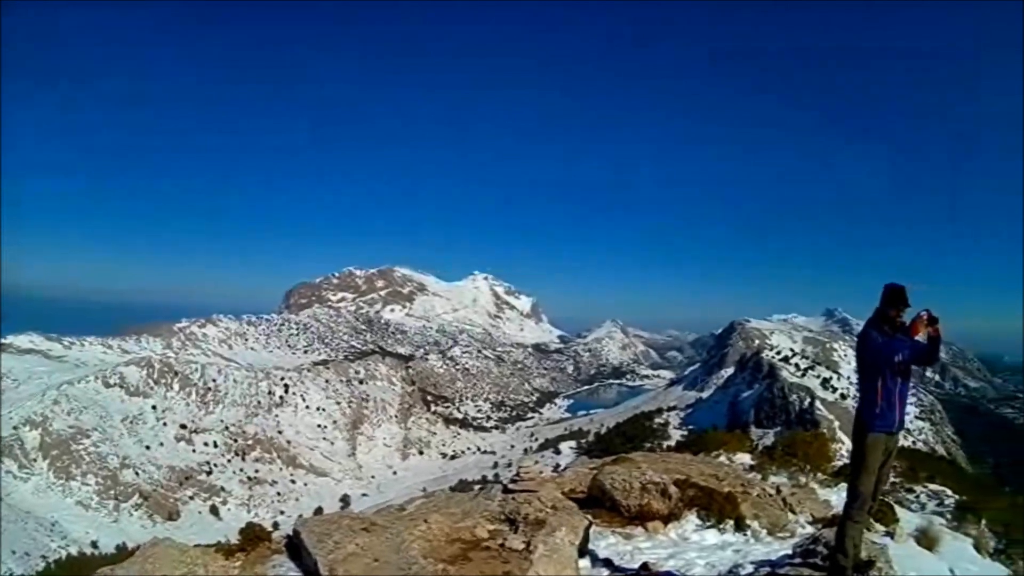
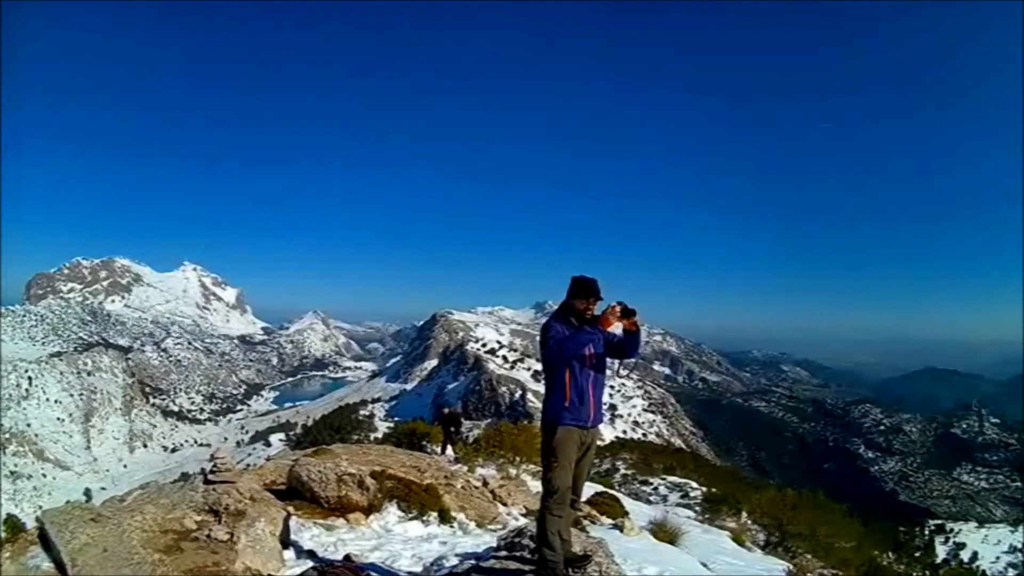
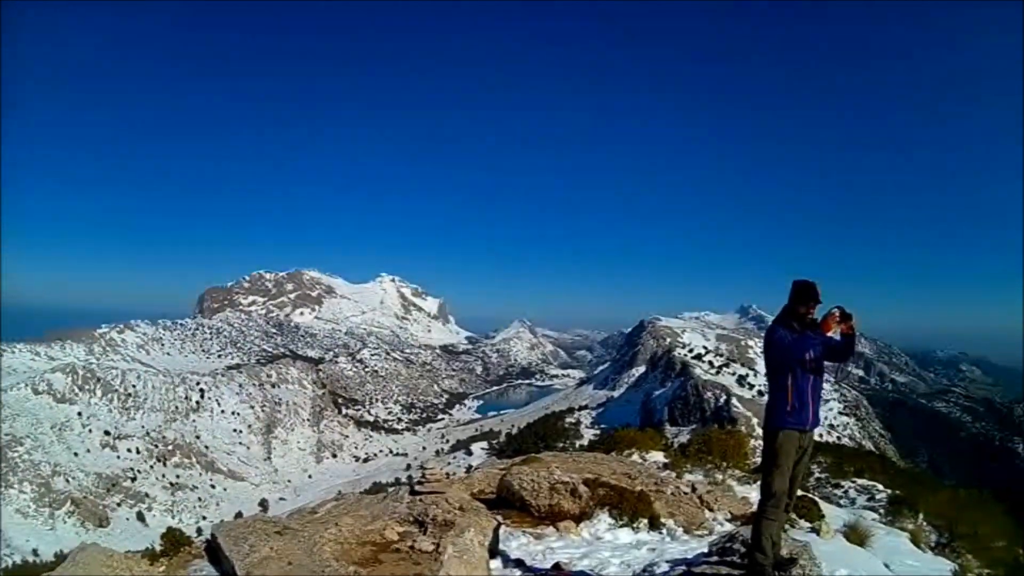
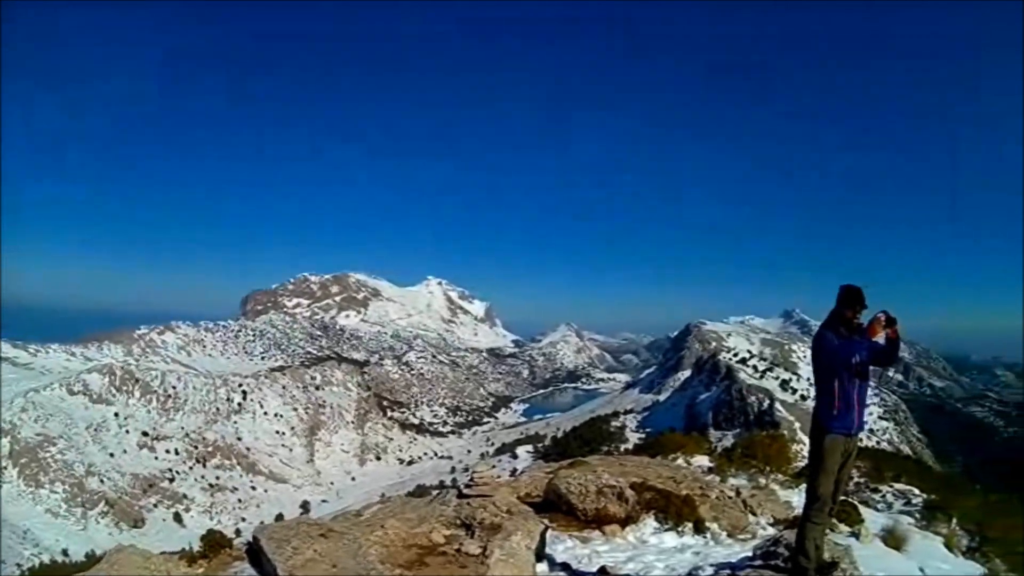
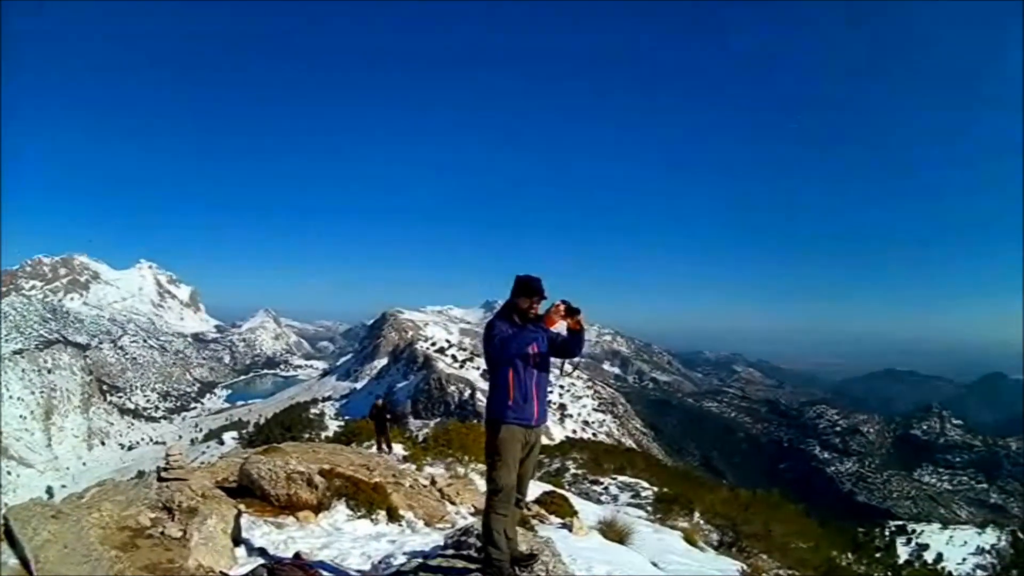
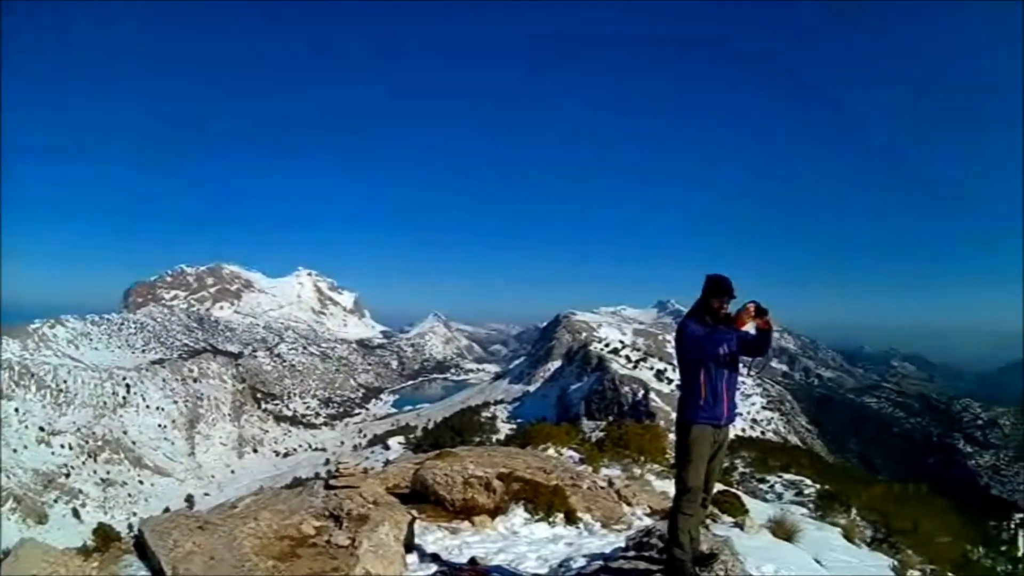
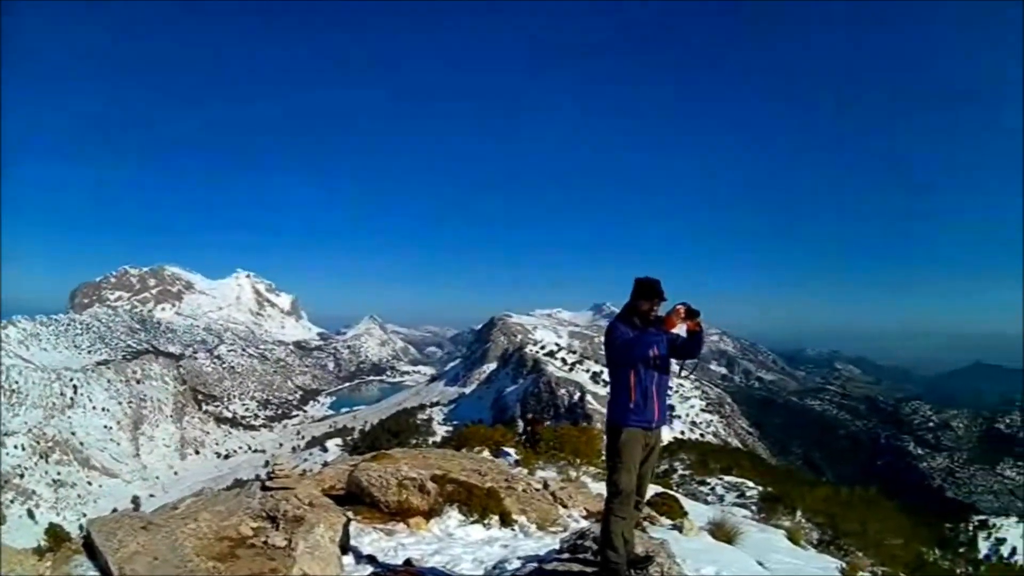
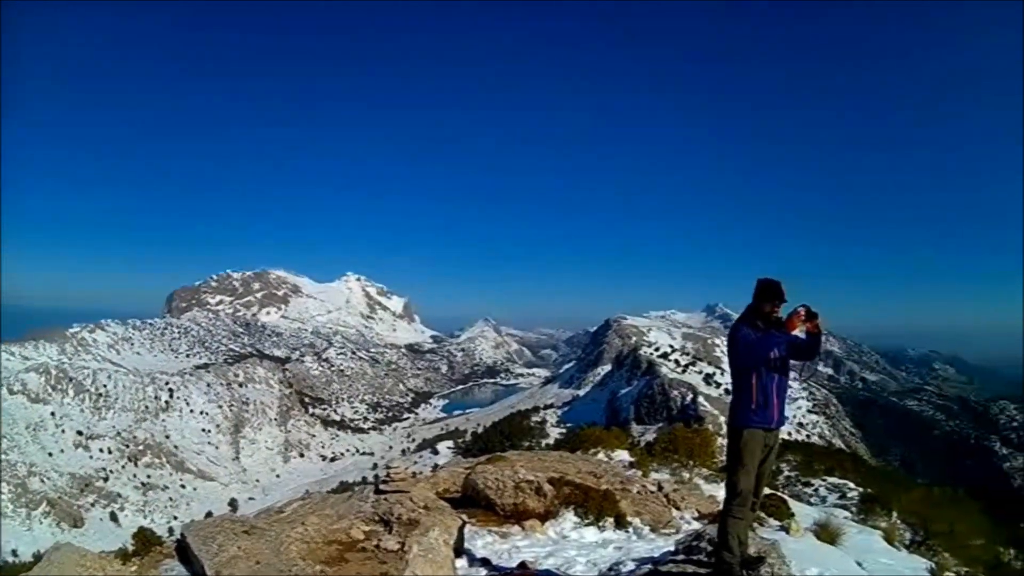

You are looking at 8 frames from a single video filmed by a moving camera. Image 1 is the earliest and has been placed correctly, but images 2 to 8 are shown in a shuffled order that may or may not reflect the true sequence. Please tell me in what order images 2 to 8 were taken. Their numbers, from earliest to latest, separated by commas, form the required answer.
4, 3, 8, 6, 7, 2, 5
